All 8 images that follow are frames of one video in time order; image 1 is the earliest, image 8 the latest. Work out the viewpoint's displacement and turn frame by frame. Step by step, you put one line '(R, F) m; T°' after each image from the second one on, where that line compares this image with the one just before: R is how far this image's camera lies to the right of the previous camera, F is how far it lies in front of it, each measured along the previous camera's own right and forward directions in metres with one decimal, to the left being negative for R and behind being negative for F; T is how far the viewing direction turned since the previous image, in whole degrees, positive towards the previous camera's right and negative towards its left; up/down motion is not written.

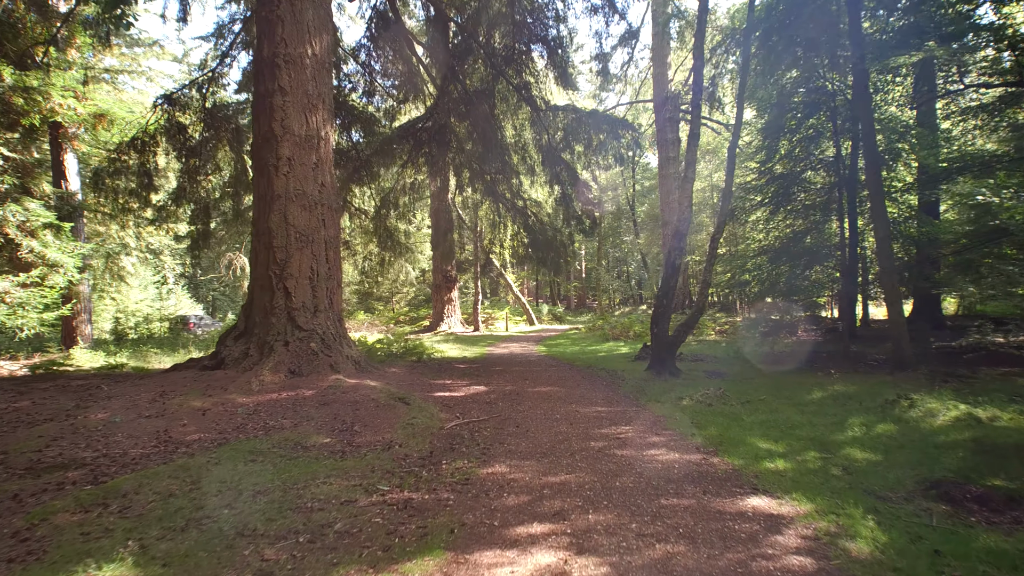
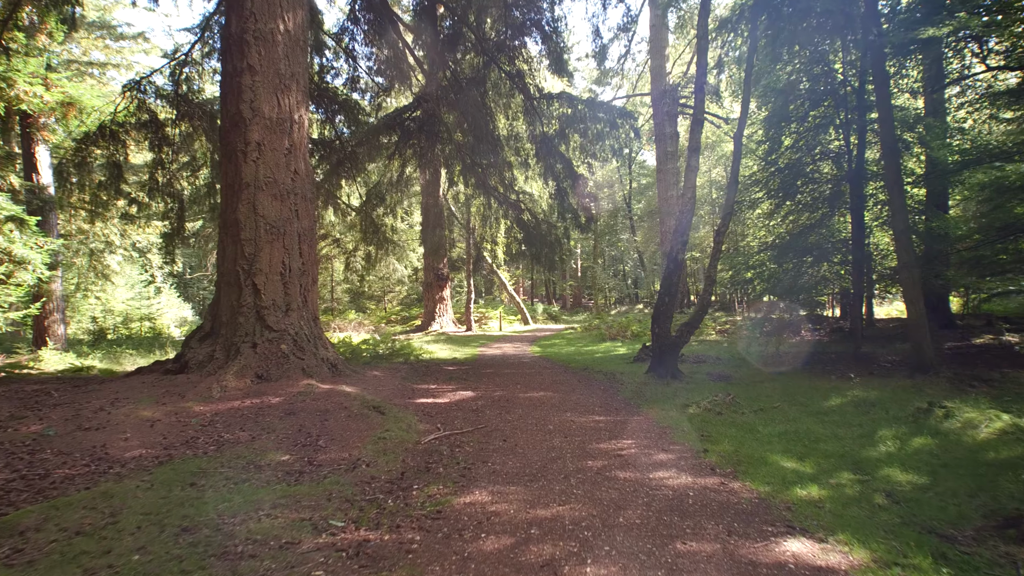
(+0.1, +0.5) m; 0°
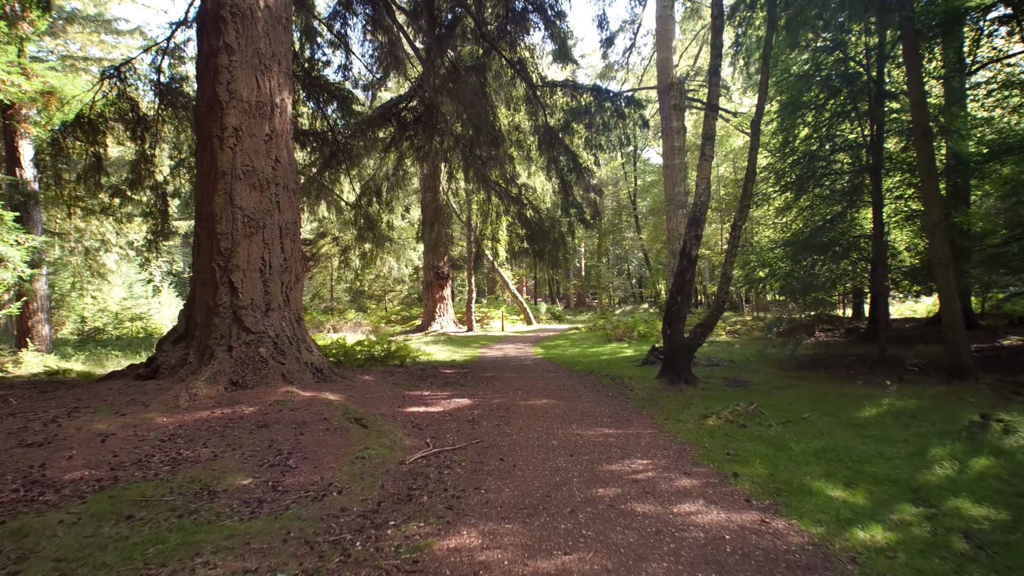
(0.0, +0.5) m; 0°
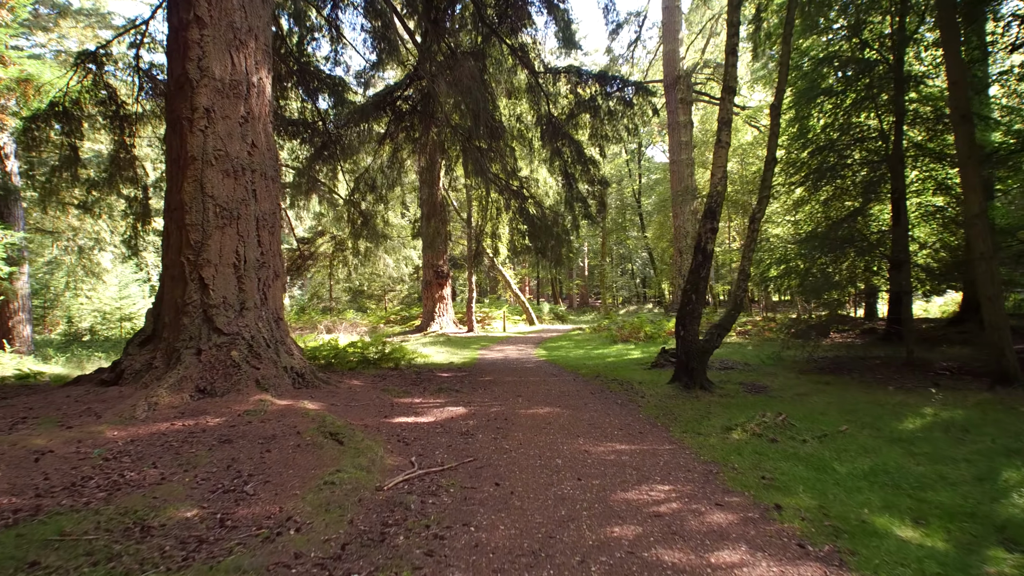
(0.0, +0.5) m; 0°
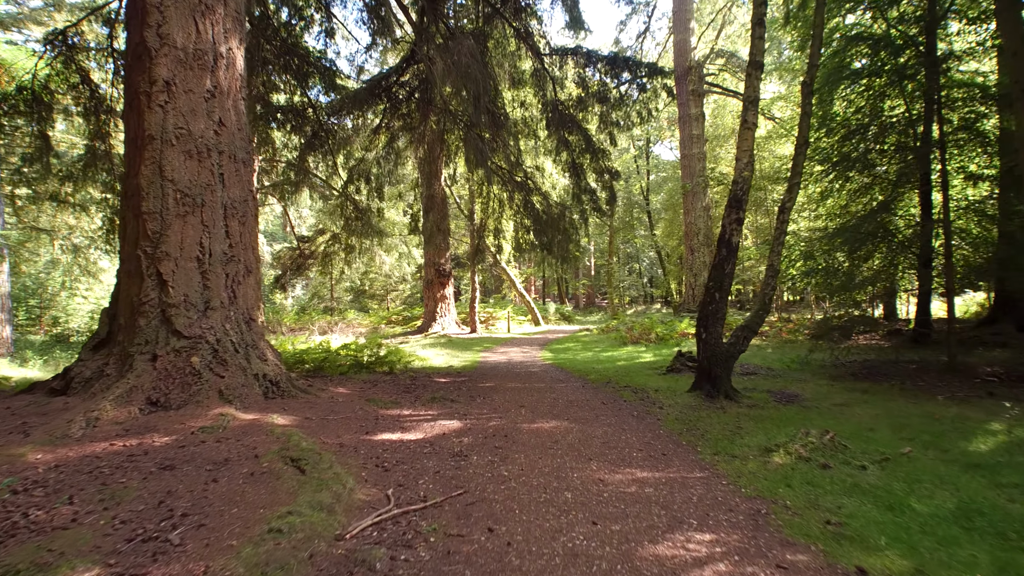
(0.0, +0.6) m; 0°
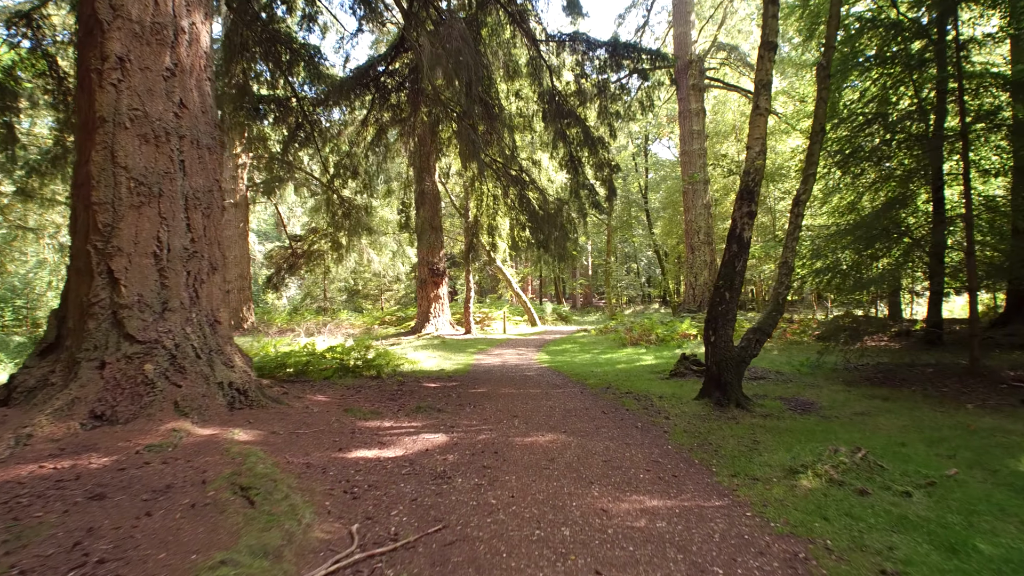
(0.0, +0.4) m; 0°
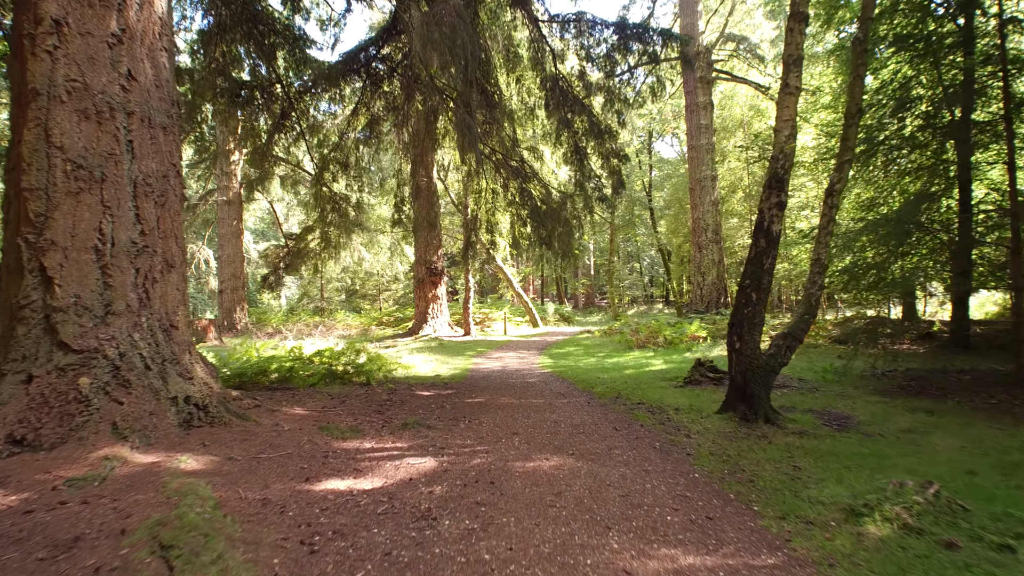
(0.0, +0.5) m; 0°
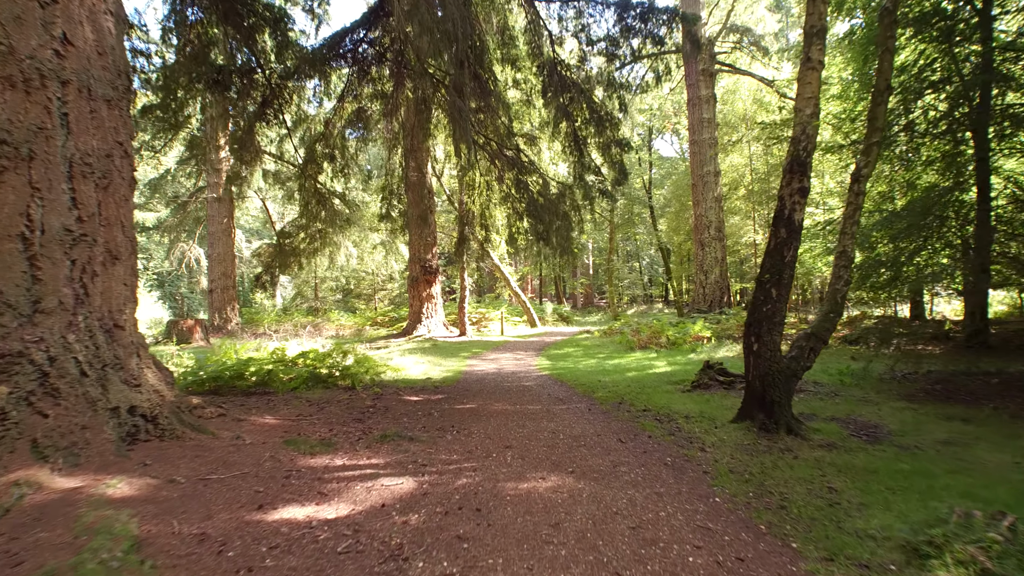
(0.0, +0.4) m; 0°
